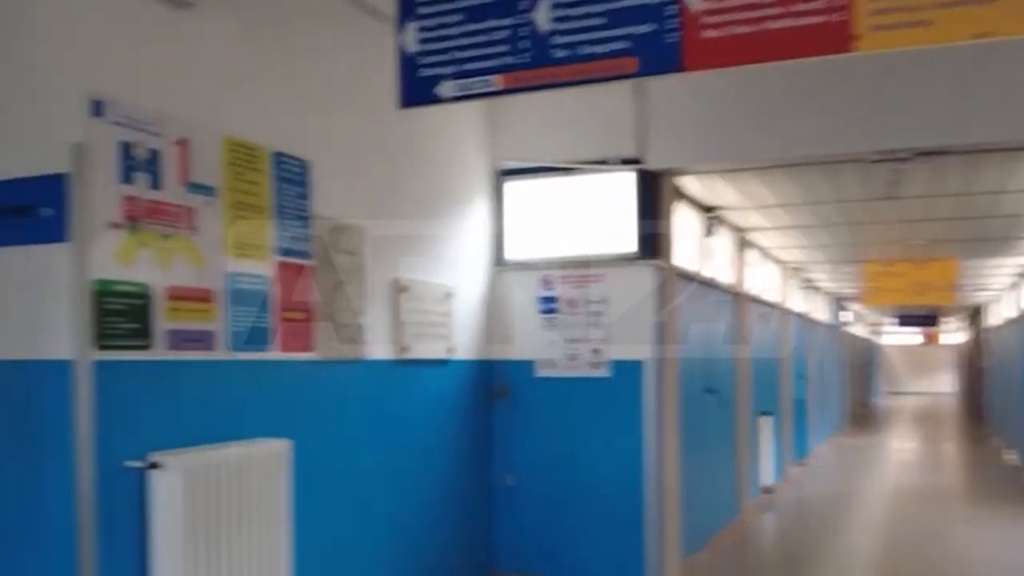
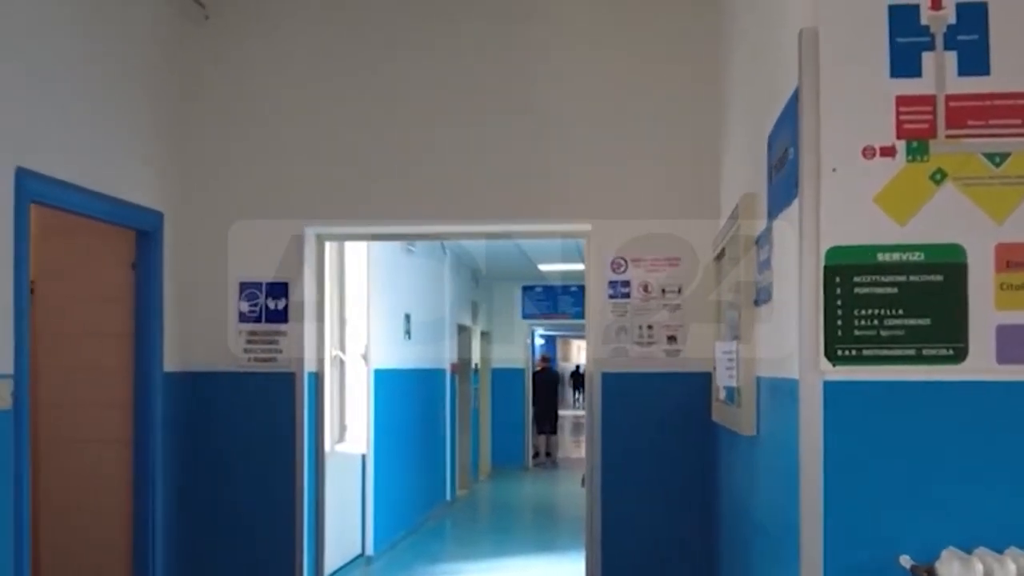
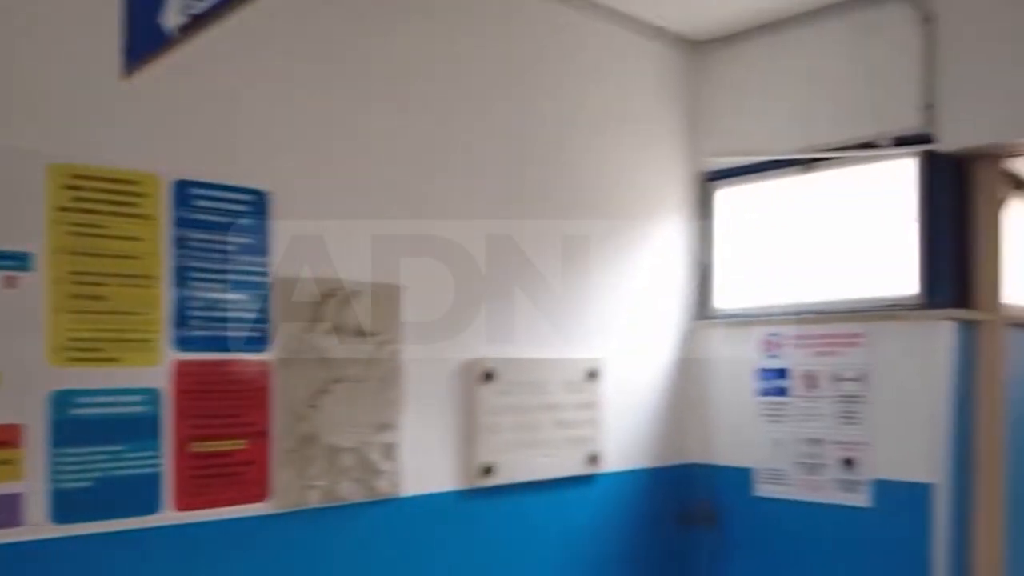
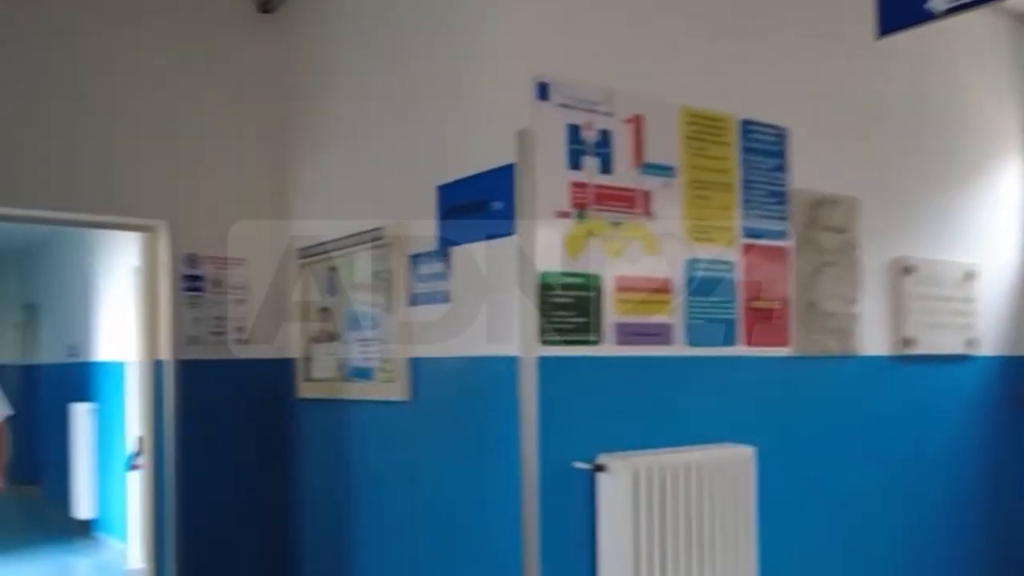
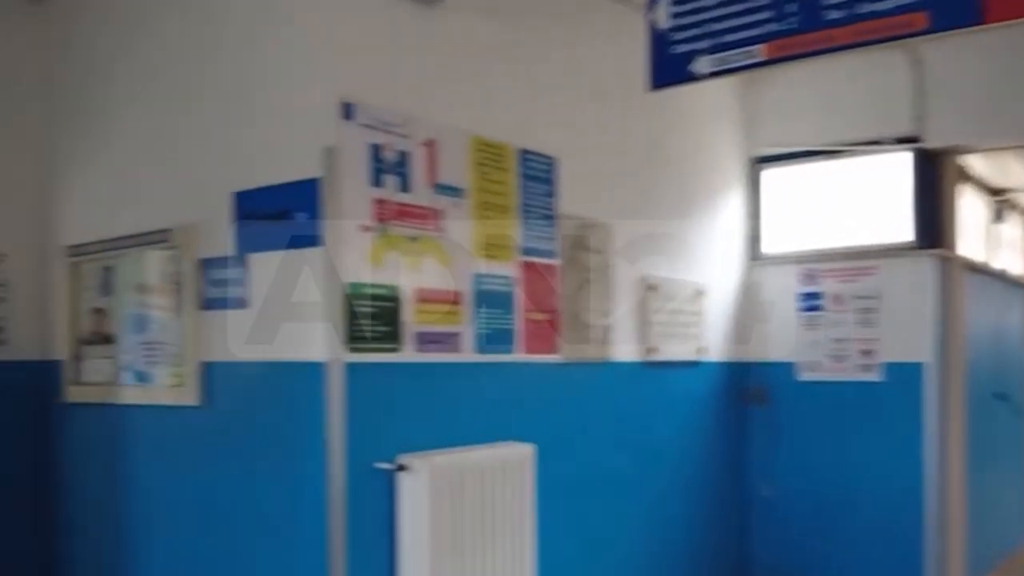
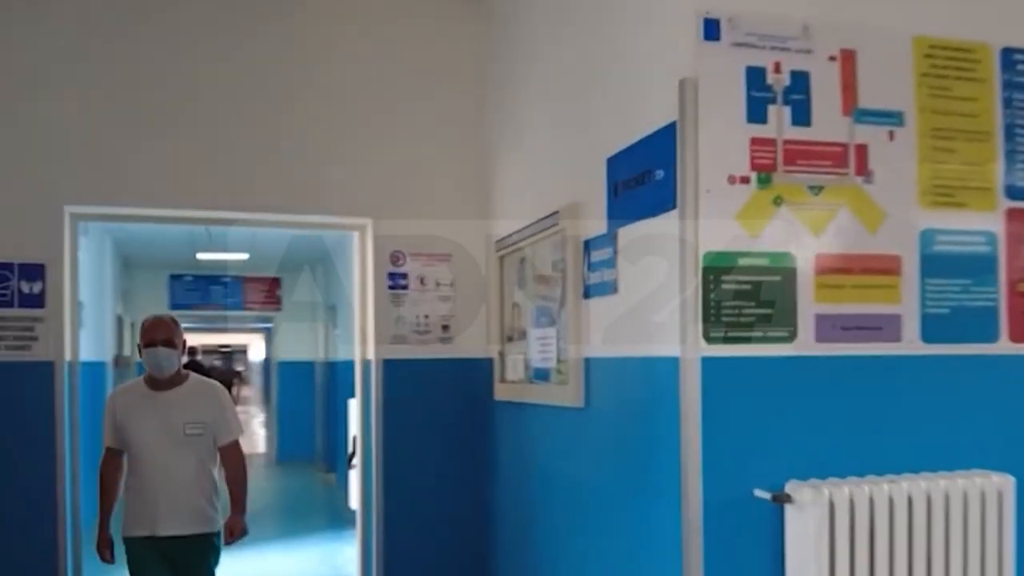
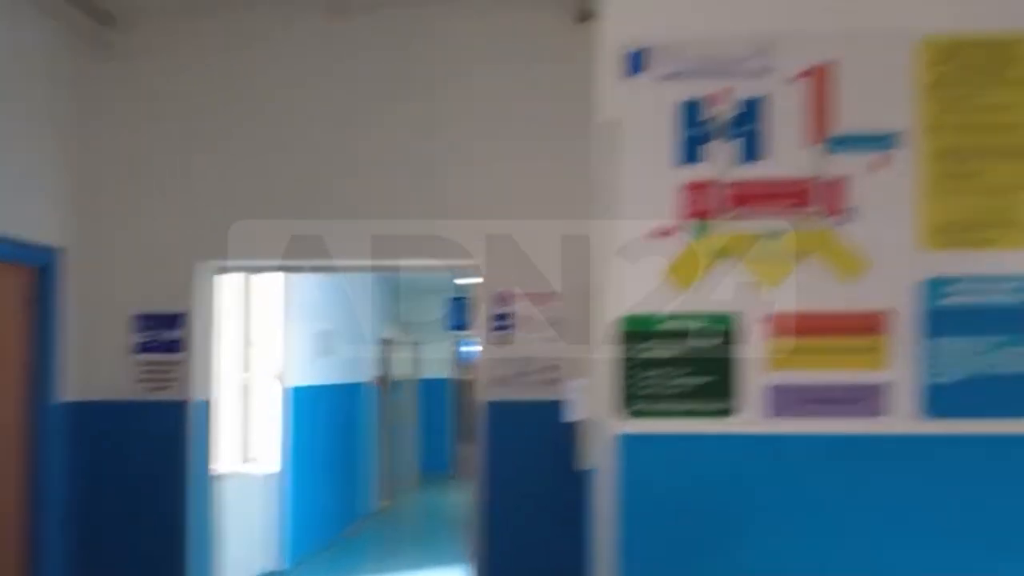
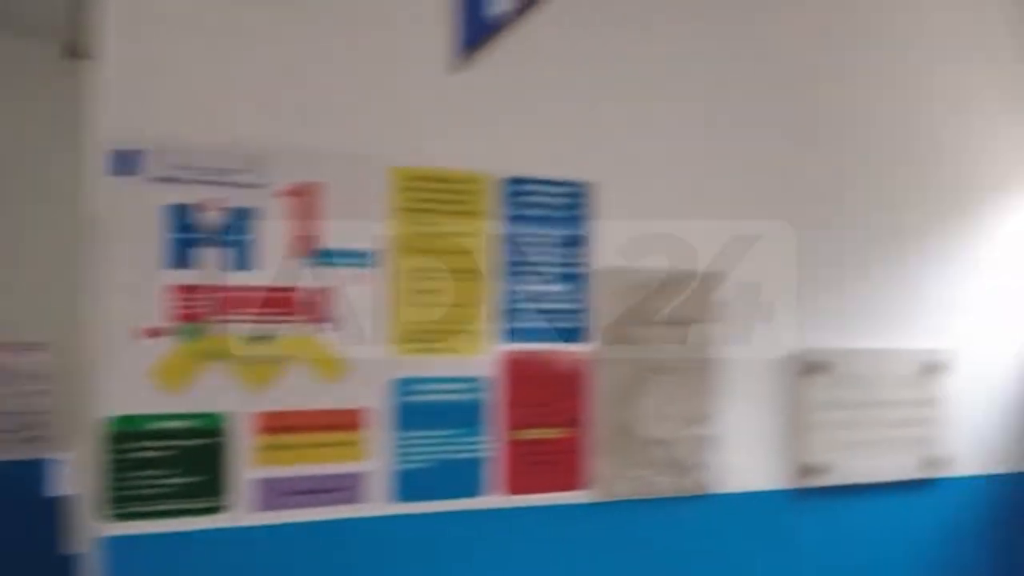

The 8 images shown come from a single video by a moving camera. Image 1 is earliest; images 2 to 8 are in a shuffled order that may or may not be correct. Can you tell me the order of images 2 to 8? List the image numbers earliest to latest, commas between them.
5, 4, 6, 2, 7, 8, 3
